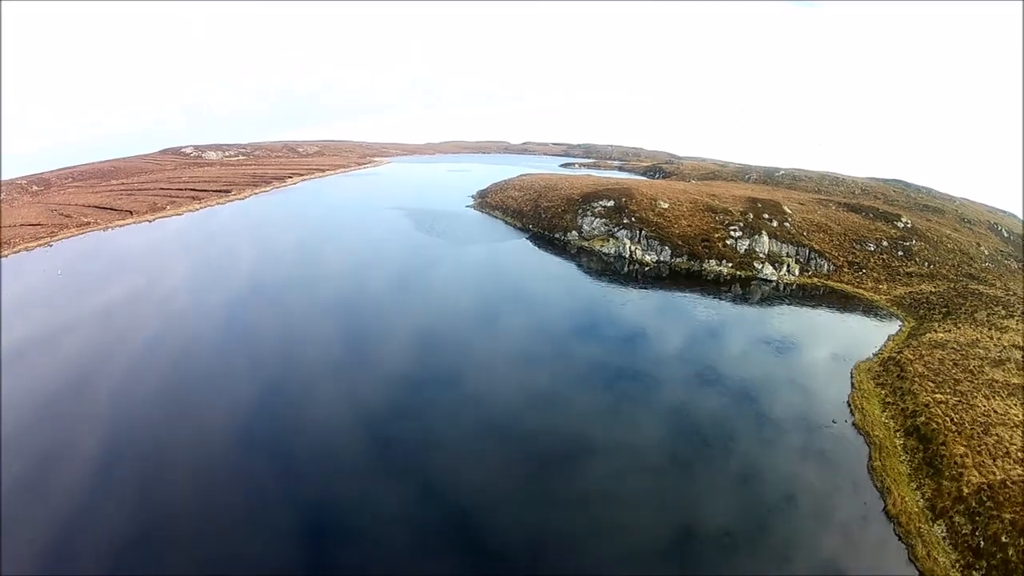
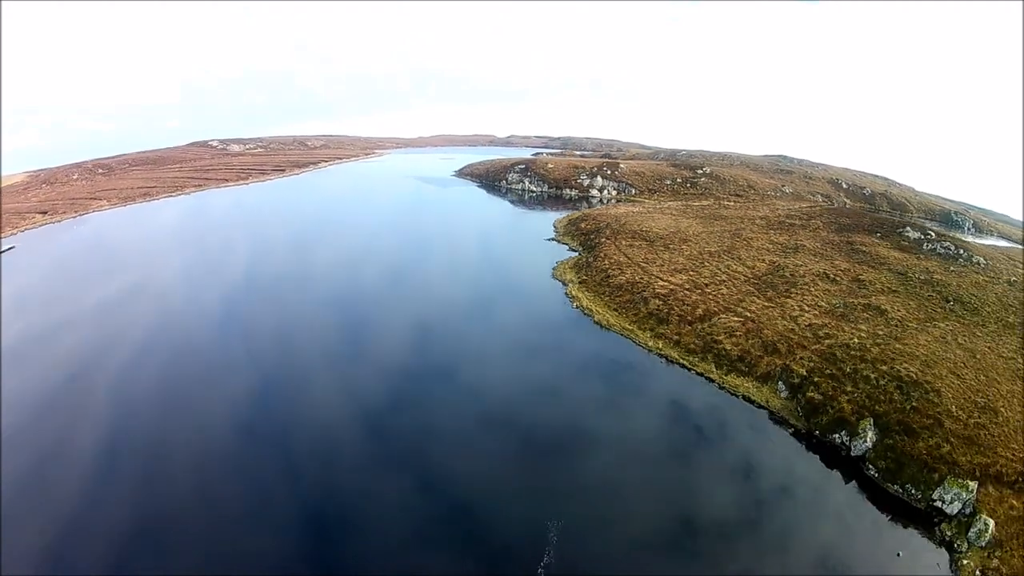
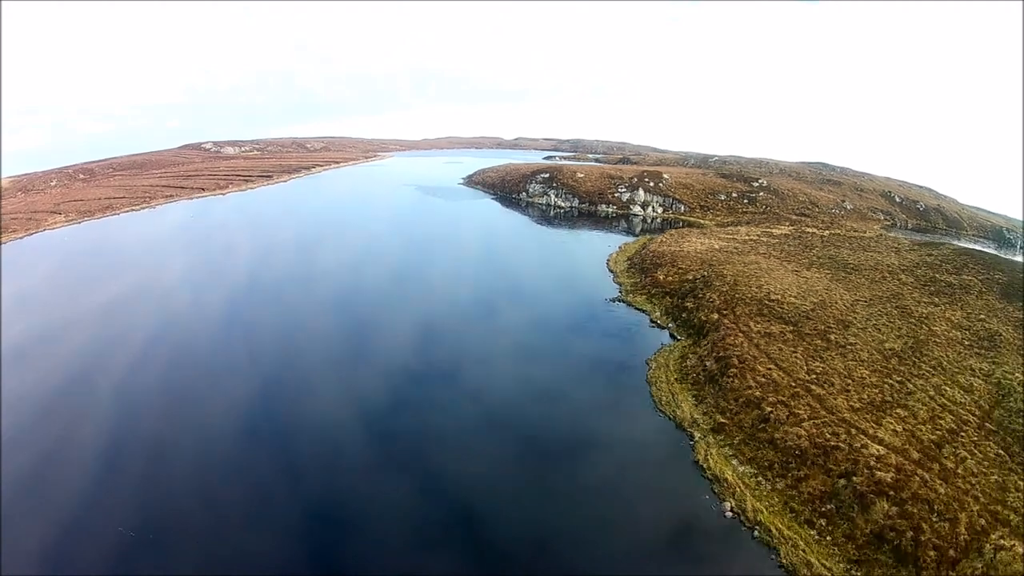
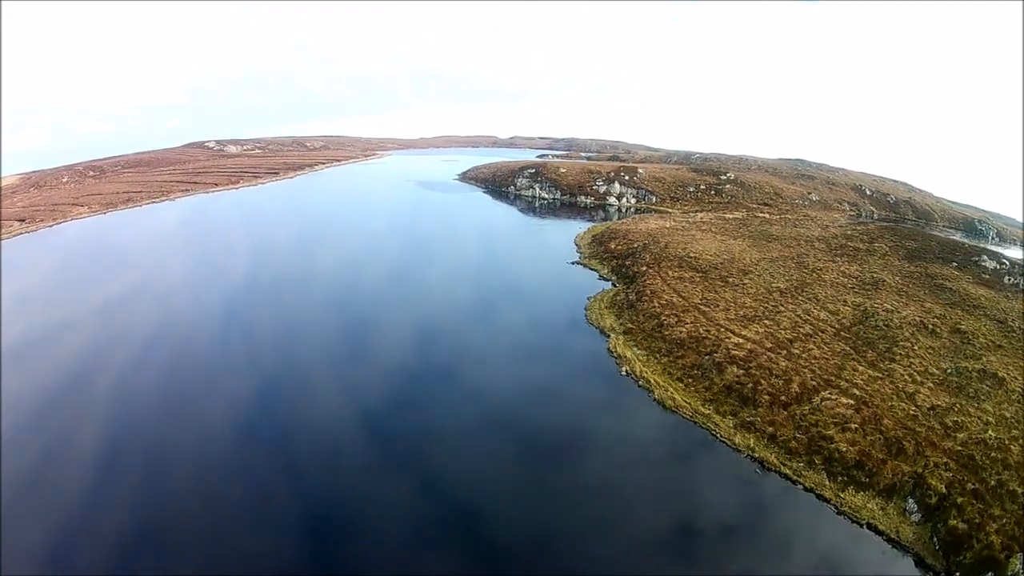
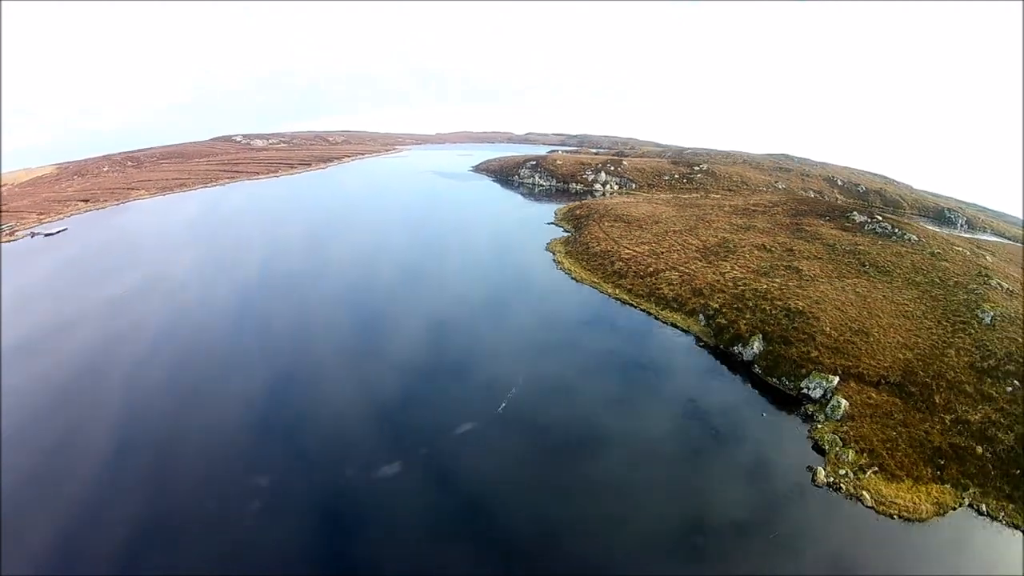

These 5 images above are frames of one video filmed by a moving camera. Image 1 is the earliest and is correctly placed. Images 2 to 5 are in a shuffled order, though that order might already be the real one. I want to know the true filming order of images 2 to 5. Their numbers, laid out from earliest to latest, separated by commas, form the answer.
3, 4, 2, 5
